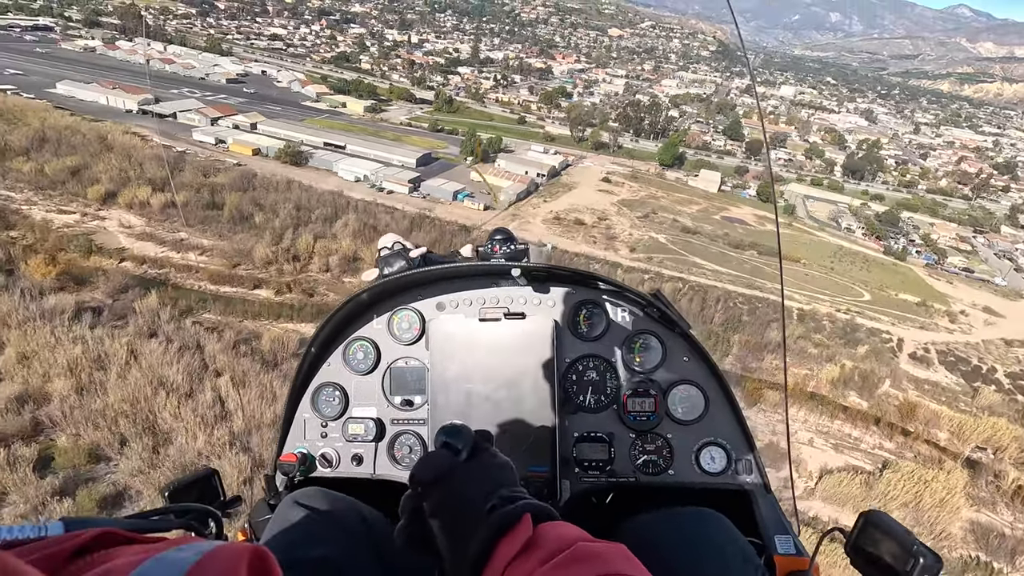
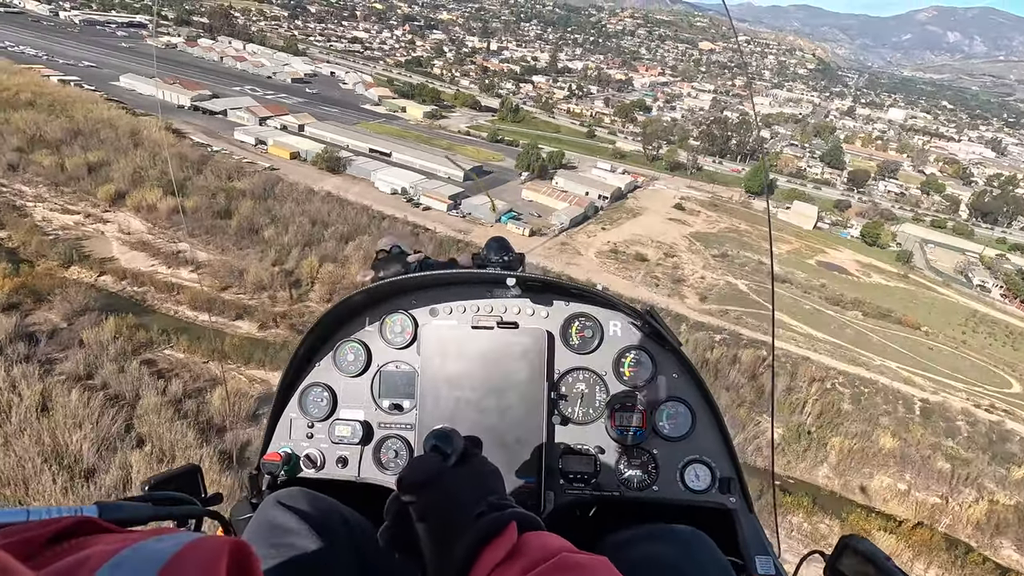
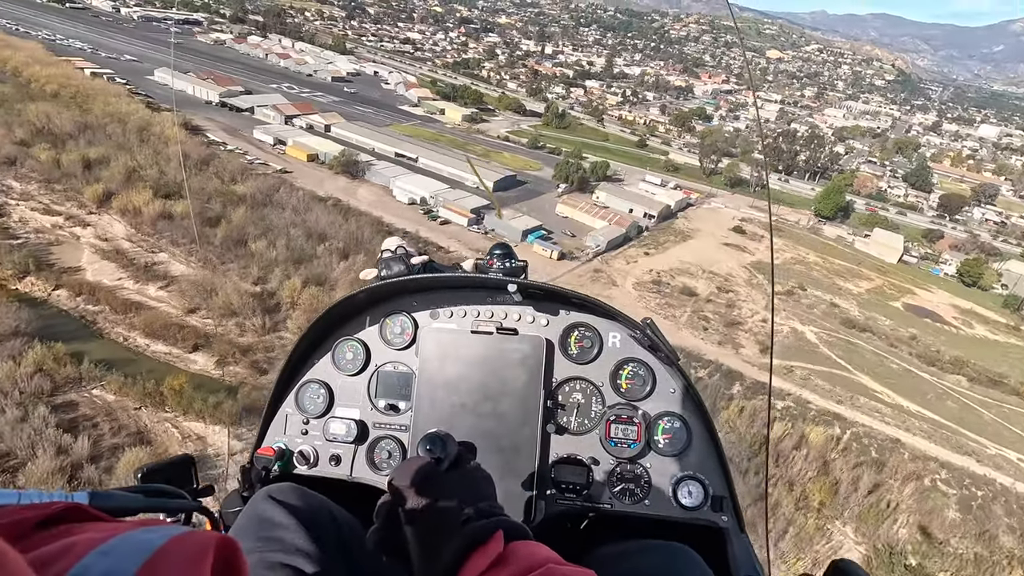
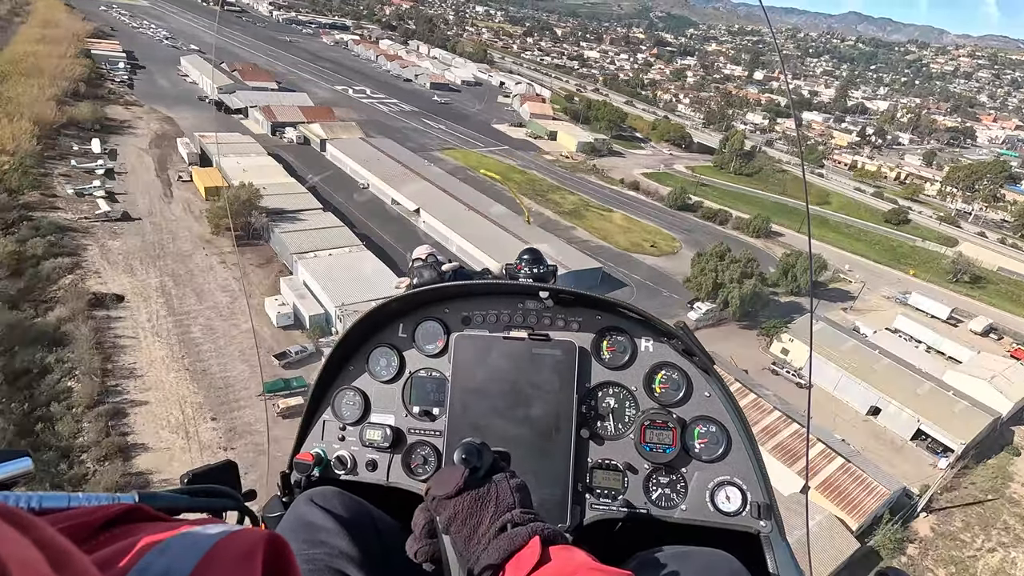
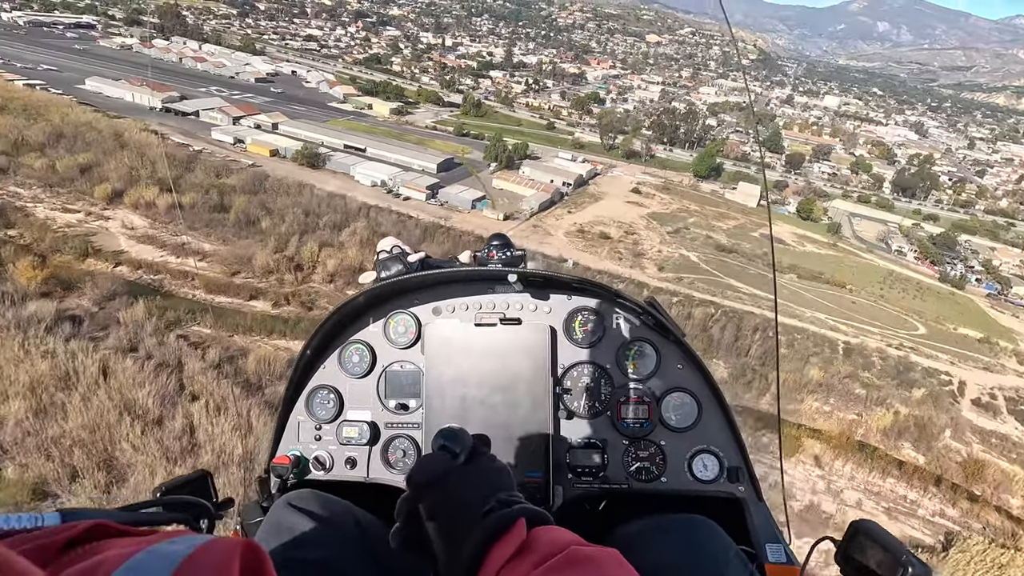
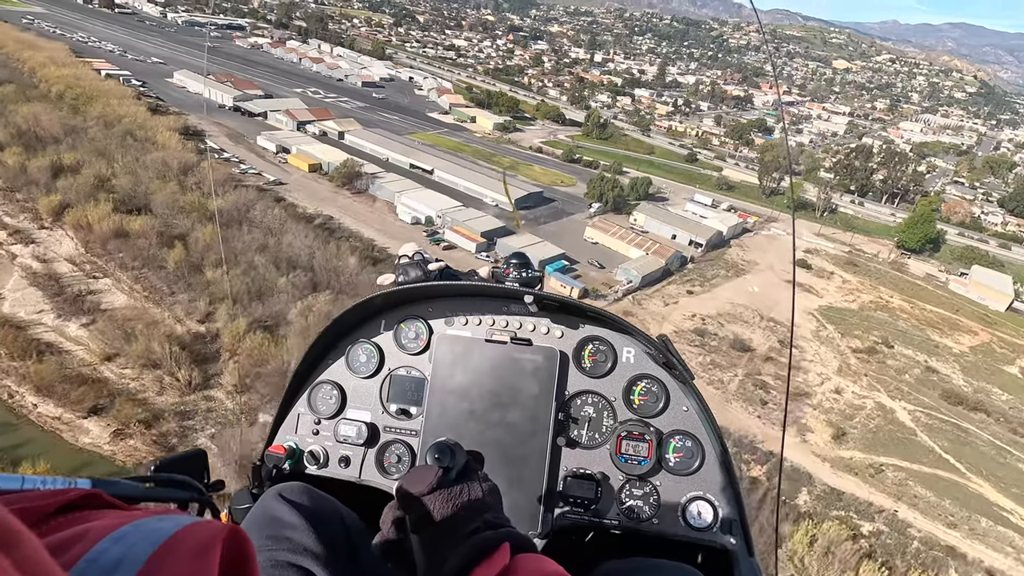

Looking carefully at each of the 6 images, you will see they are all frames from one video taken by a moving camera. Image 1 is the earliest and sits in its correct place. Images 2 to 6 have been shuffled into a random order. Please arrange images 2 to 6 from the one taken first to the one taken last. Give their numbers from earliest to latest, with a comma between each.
5, 2, 3, 6, 4
